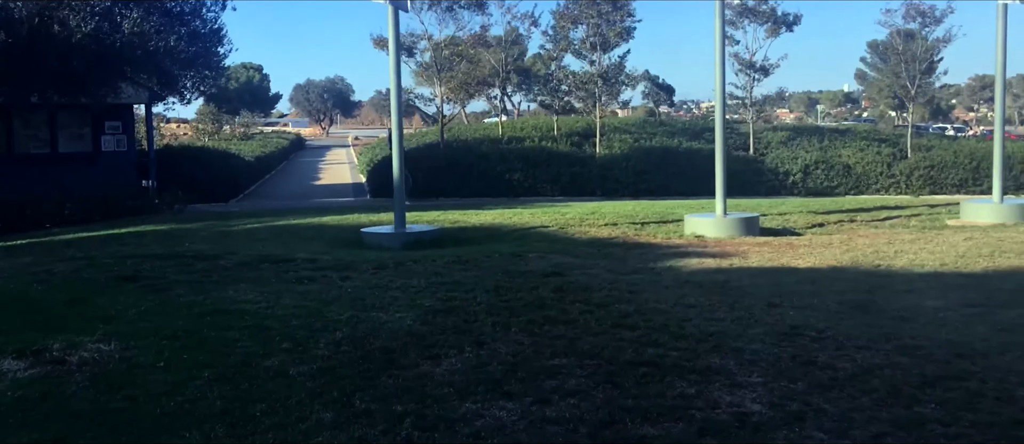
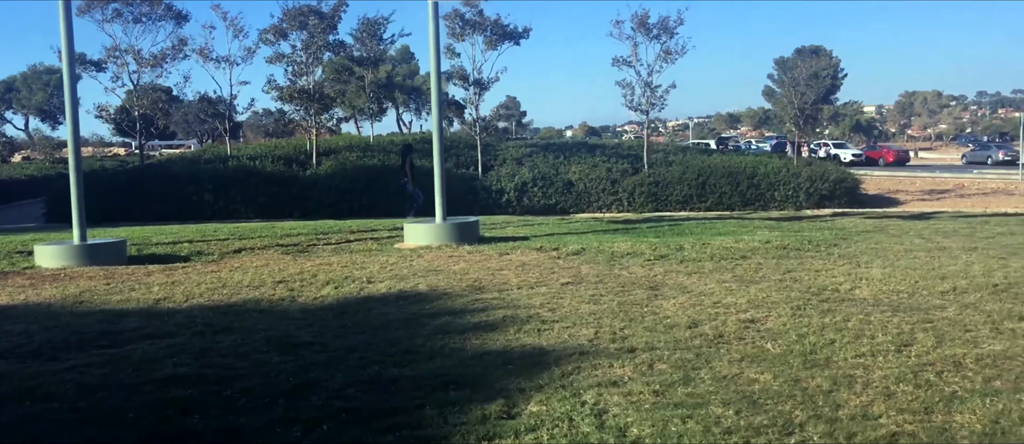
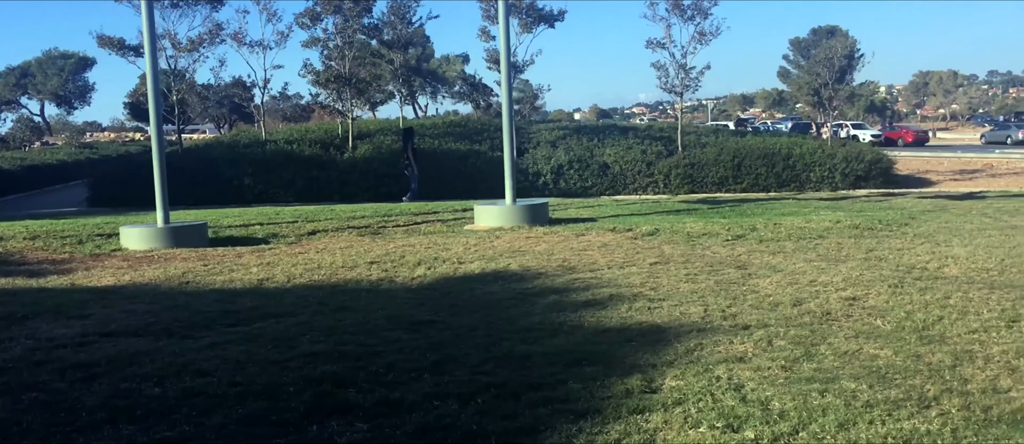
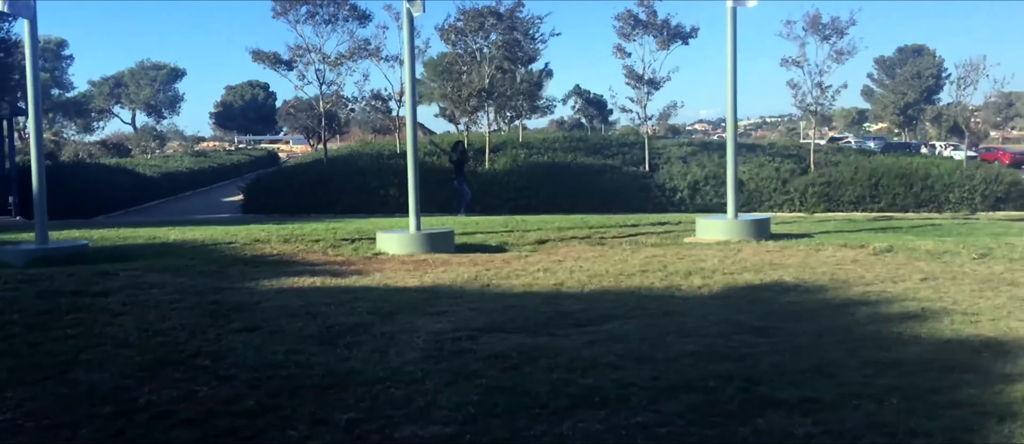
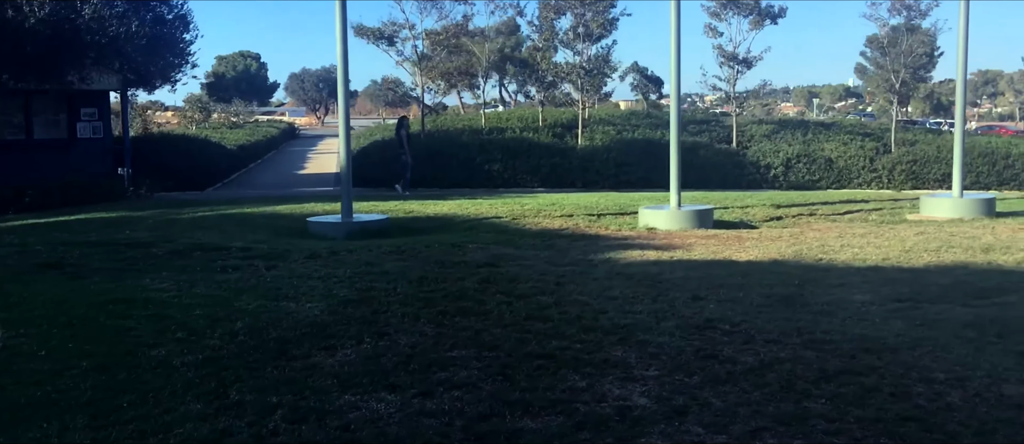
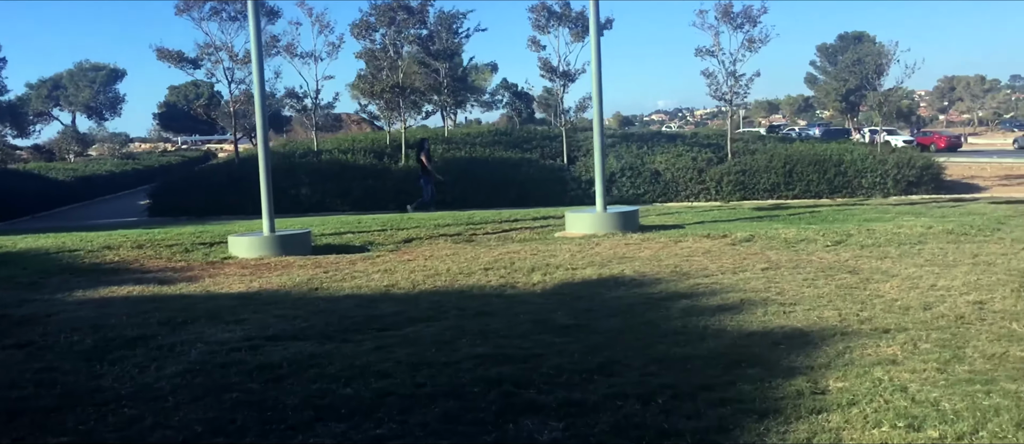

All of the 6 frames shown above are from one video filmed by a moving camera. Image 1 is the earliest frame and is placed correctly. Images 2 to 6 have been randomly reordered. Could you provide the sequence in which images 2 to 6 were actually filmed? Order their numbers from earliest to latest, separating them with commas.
5, 4, 6, 3, 2
